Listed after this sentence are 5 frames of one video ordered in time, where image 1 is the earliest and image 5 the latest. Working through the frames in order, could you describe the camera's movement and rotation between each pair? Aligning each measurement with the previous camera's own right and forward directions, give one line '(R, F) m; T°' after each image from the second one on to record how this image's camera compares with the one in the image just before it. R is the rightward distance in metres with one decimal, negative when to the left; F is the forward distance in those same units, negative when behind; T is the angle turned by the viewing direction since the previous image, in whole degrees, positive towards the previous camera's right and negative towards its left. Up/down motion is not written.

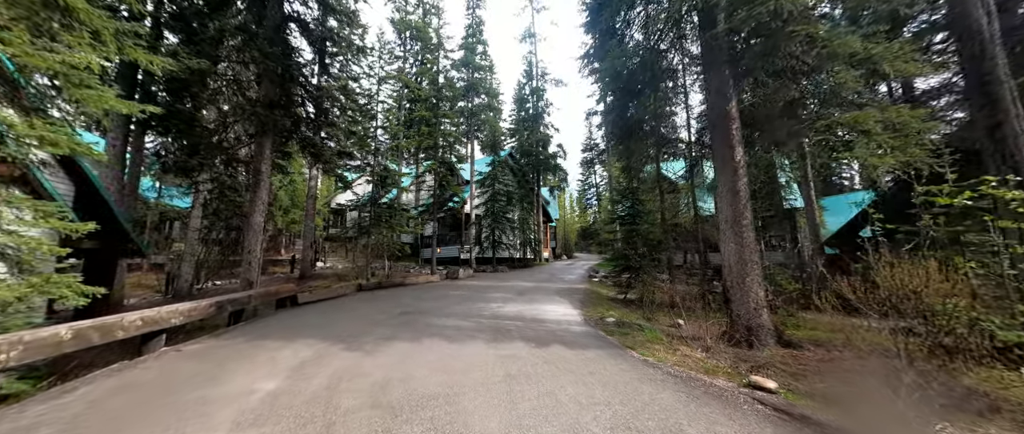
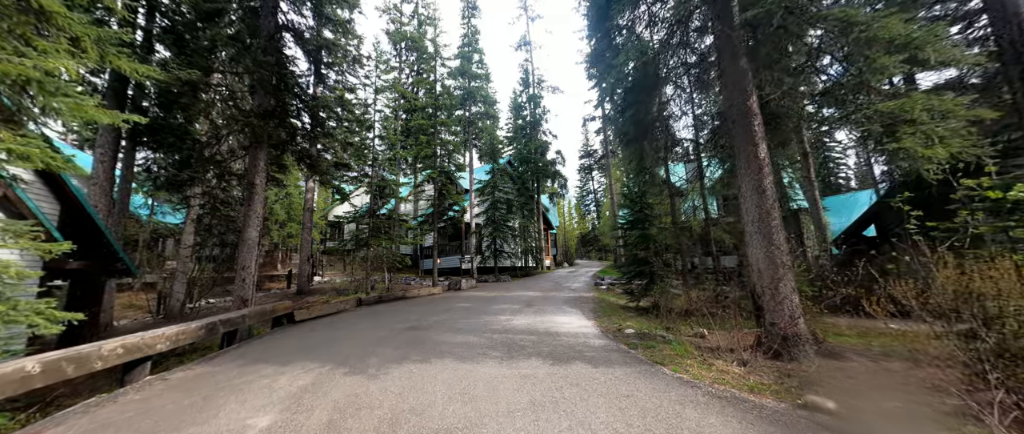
(-0.2, +0.3) m; 0°
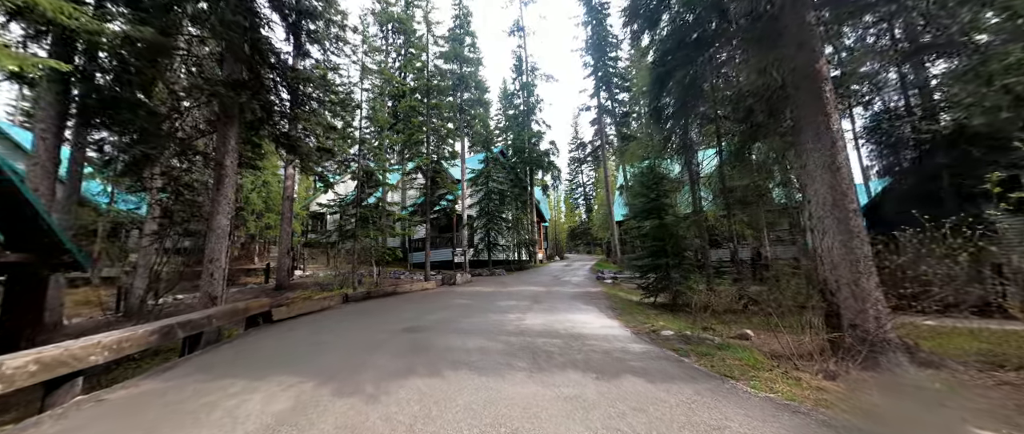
(-0.4, +0.7) m; +3°
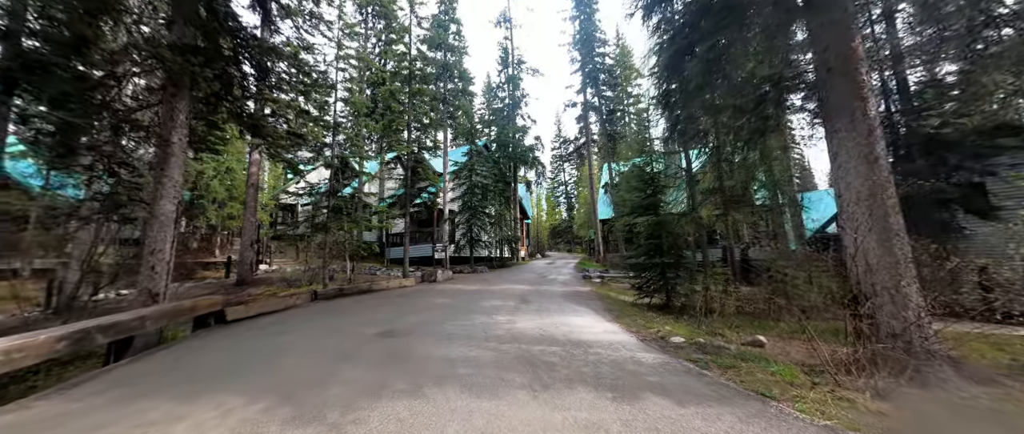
(-0.2, +0.5) m; +4°
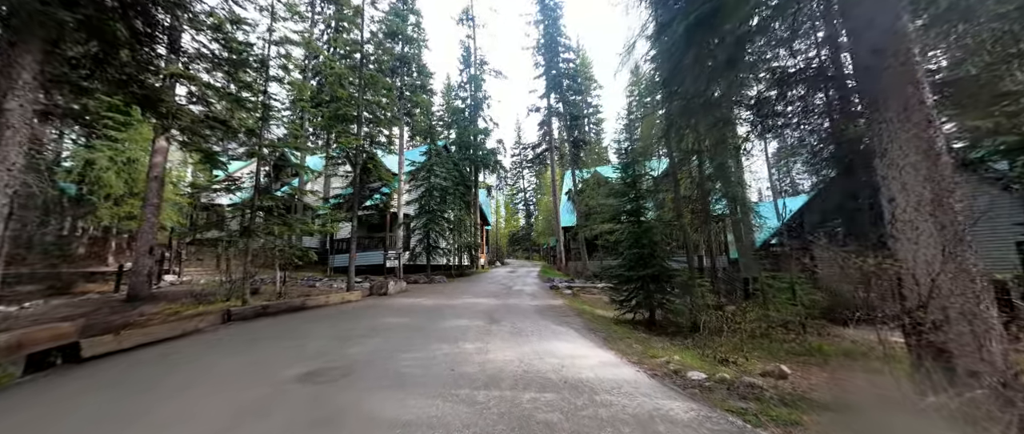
(-0.2, +0.9) m; +8°
